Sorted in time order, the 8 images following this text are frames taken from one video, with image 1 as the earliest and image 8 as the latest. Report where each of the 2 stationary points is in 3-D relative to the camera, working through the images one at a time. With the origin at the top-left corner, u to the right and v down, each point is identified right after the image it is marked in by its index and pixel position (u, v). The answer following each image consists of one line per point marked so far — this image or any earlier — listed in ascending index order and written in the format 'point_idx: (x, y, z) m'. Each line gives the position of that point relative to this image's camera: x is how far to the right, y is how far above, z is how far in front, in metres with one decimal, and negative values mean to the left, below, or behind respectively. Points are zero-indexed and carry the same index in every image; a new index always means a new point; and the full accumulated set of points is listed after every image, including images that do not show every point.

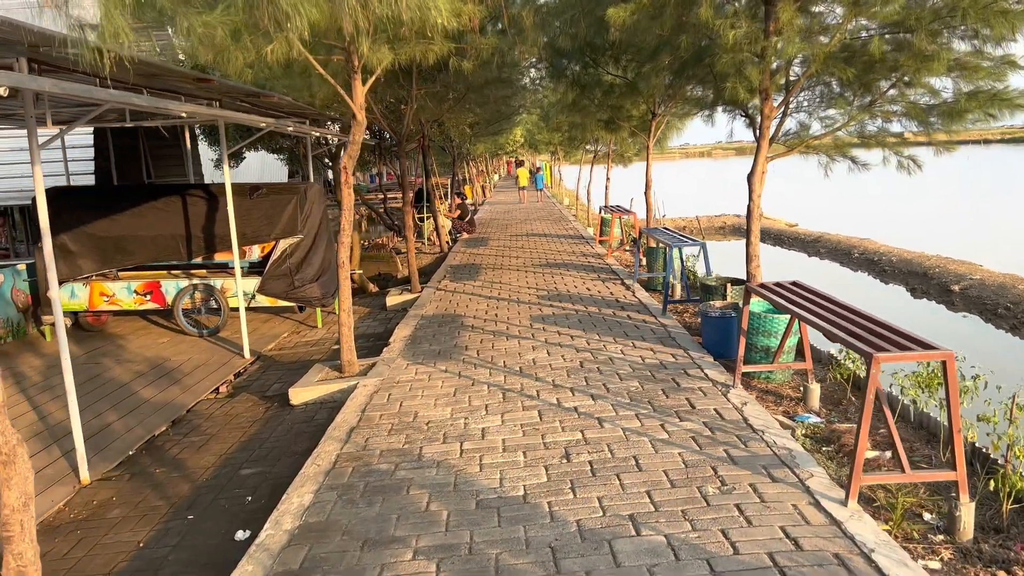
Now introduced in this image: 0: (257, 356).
0: (-2.6, -0.7, +8.2) m
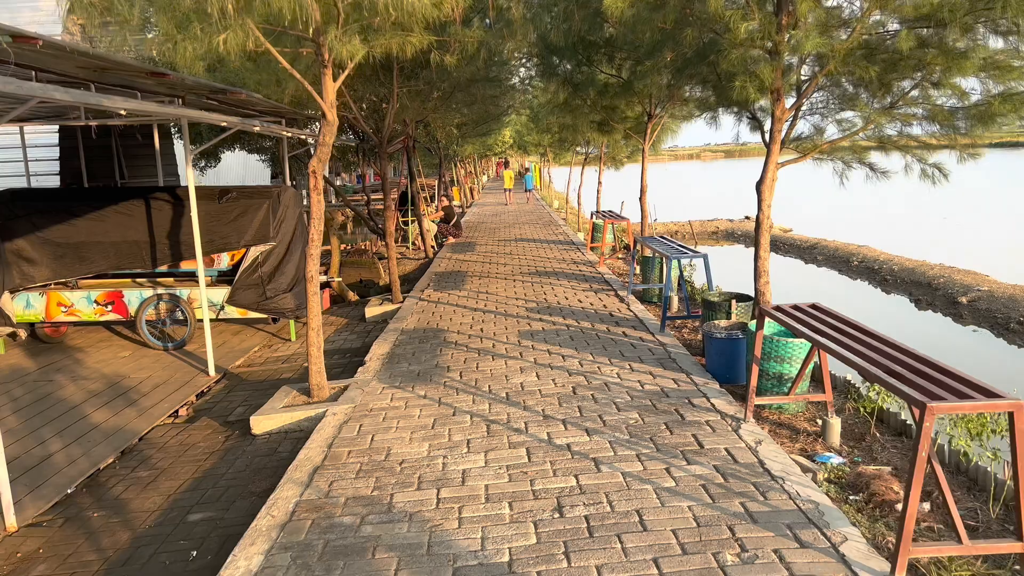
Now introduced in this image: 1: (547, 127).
0: (-2.7, -0.8, +7.6) m
1: (+0.8, +3.6, +18.2) m
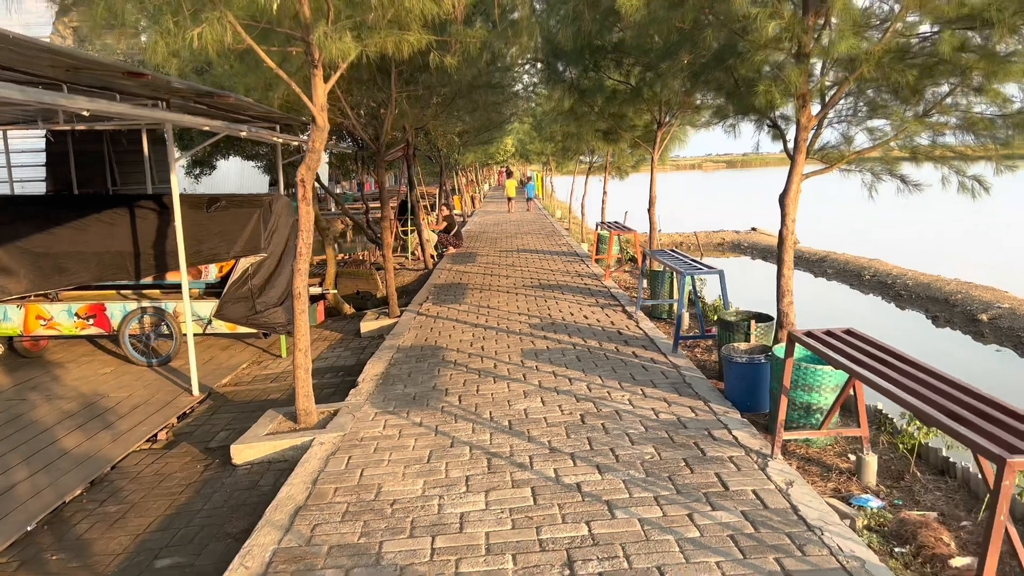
0: (-2.7, -0.9, +7.2) m
1: (+0.9, +3.4, +17.8) m
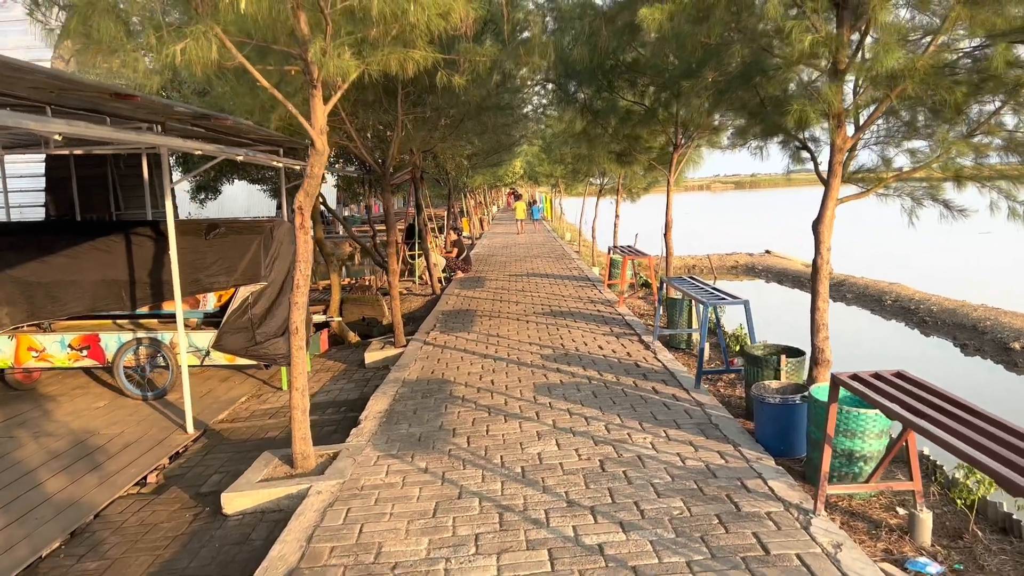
0: (-2.6, -1.2, +6.8) m
1: (+1.1, +2.8, +17.5) m
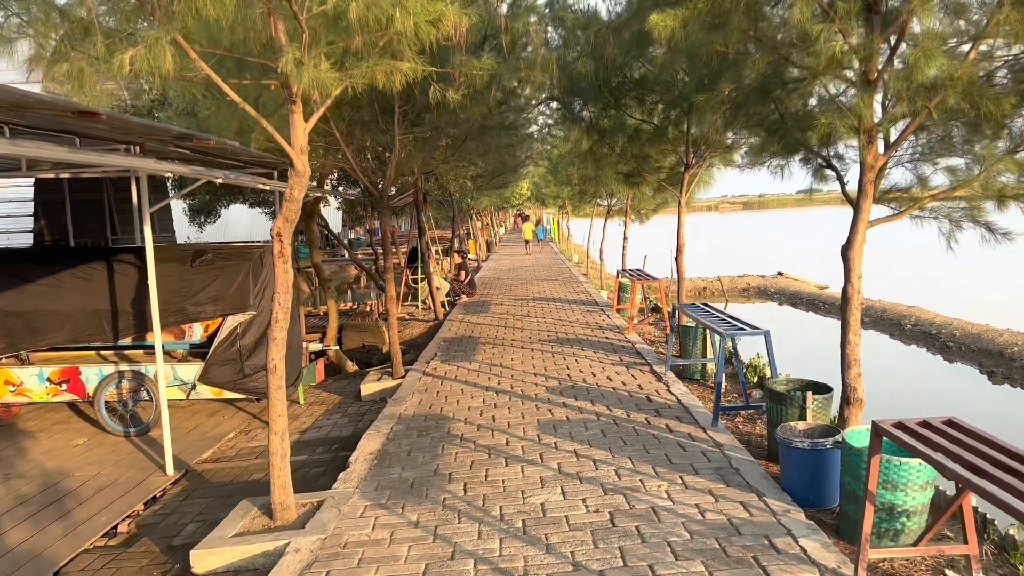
0: (-2.6, -1.4, +6.3) m
1: (+1.2, +2.3, +17.1) m
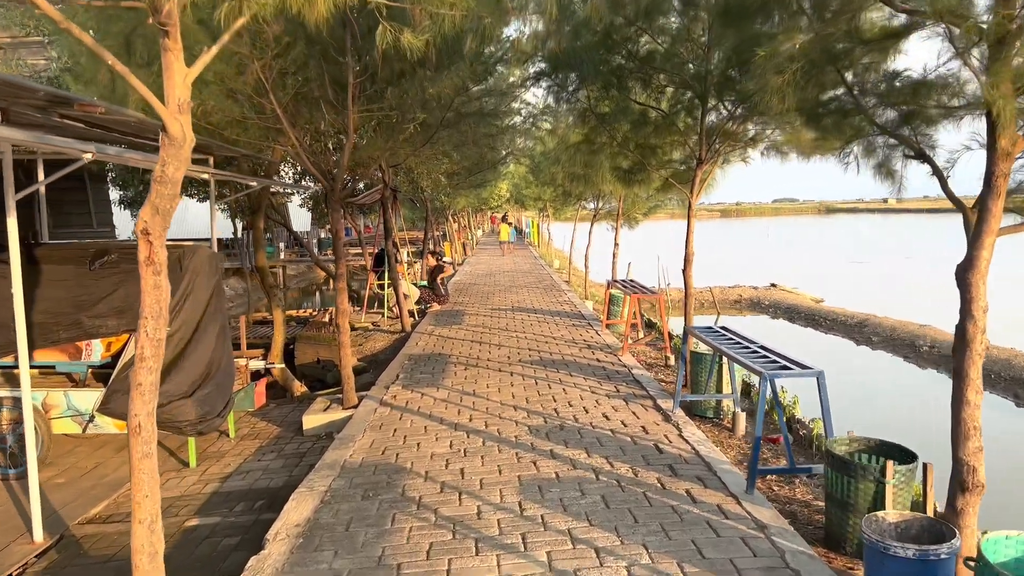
0: (-2.7, -1.5, +4.9) m
1: (+0.8, +2.2, +15.8) m
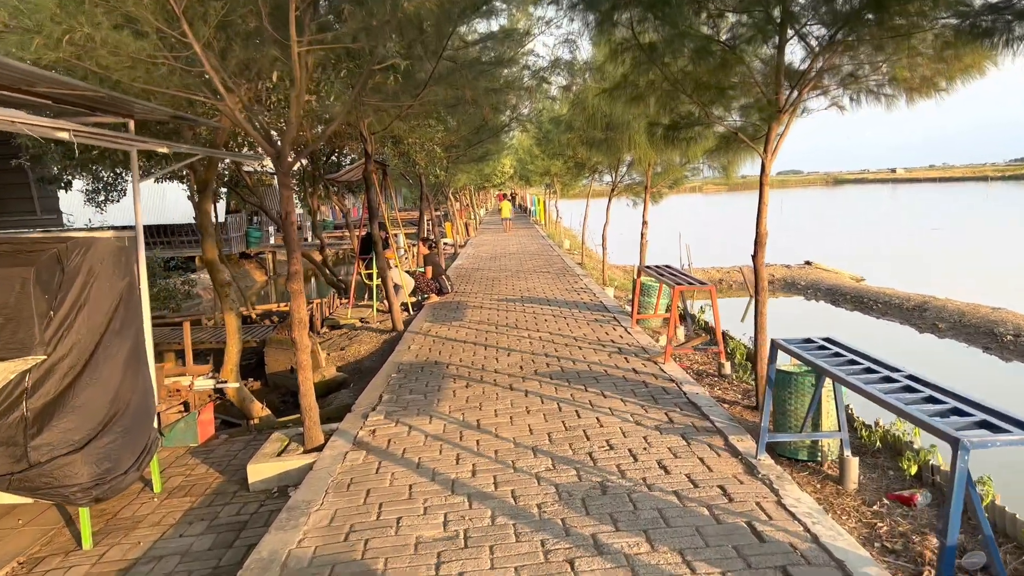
0: (-2.6, -1.6, +3.2) m
1: (+0.9, +2.4, +14.0) m
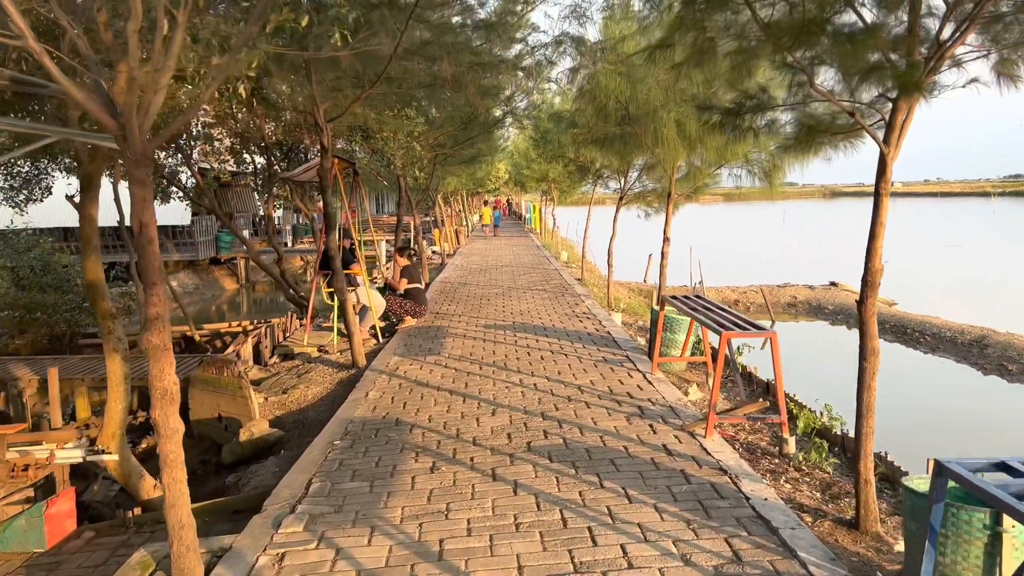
0: (-2.7, -1.8, +1.3) m
1: (+0.8, +2.1, +12.2) m
